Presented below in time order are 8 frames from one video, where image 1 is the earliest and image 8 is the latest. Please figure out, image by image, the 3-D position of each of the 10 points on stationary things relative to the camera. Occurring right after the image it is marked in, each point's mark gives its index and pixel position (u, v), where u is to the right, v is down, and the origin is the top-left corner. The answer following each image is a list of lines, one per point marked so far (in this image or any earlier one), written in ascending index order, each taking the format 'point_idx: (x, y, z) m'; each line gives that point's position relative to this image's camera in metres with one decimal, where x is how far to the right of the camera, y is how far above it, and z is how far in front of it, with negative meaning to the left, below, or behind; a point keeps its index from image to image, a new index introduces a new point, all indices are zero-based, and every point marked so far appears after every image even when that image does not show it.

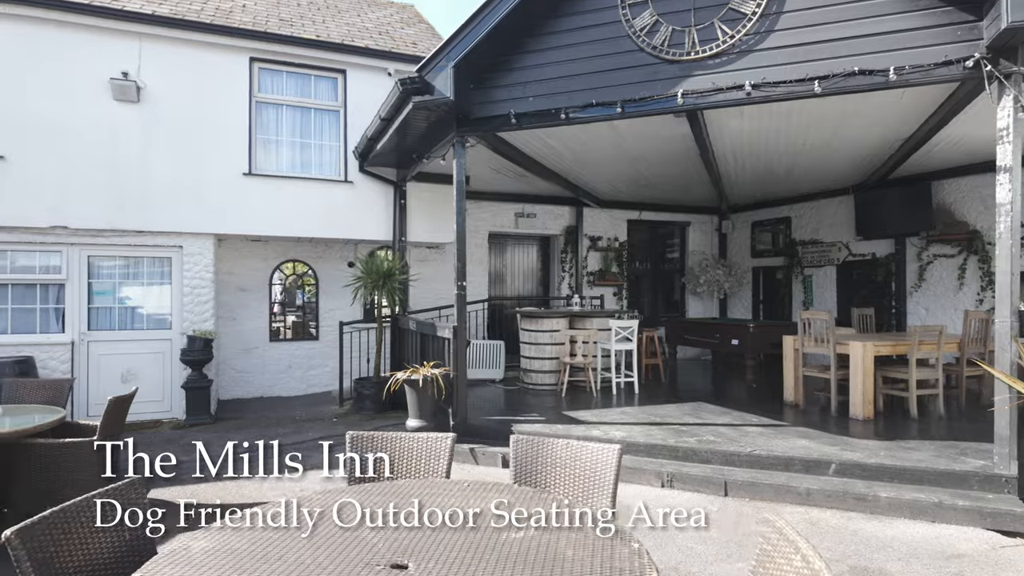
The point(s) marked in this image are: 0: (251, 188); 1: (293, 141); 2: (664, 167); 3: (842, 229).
0: (-3.2, +1.2, +7.3) m
1: (-2.8, +1.9, +7.6) m
2: (+2.0, +1.6, +7.7) m
3: (+5.2, +0.9, +9.3) m
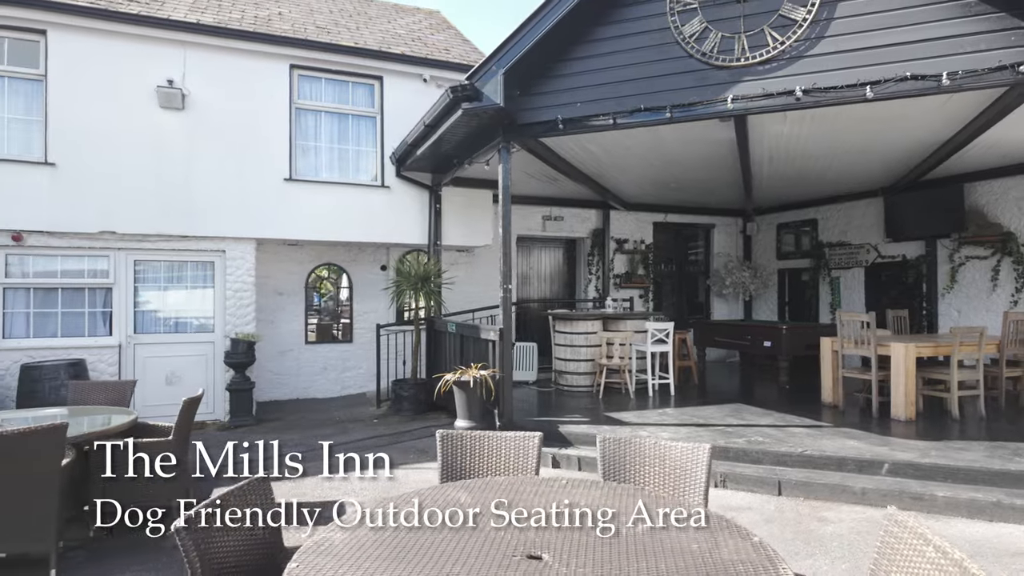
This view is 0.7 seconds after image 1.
0: (-2.8, +1.2, +7.4) m
1: (-2.4, +1.9, +7.8) m
2: (+2.5, +1.6, +7.8) m
3: (+5.7, +0.9, +9.3) m
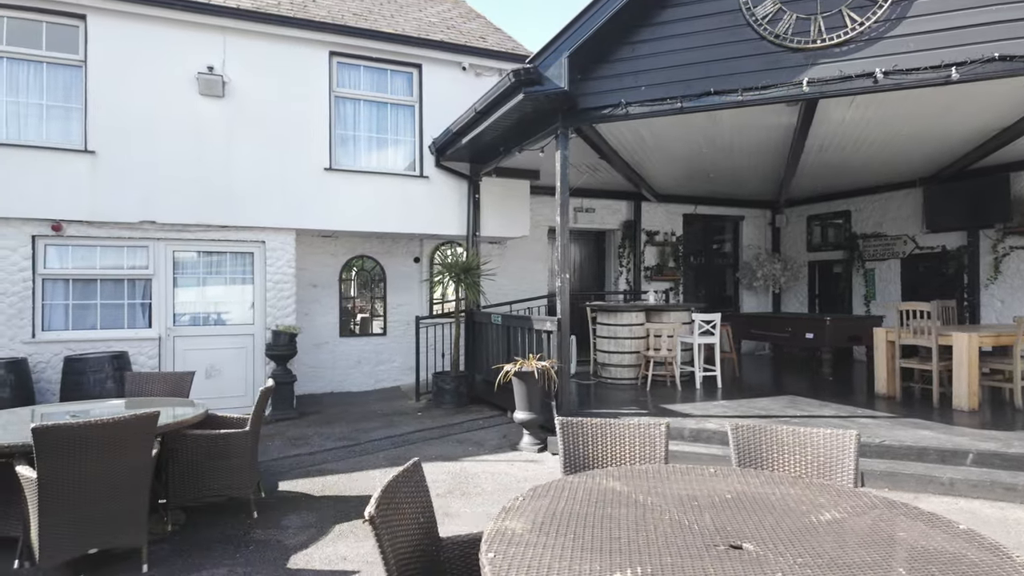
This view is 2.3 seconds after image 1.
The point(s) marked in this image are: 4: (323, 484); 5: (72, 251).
0: (-2.3, +1.3, +7.3) m
1: (-1.8, +2.0, +7.6) m
2: (+3.0, +1.7, +7.7) m
3: (+6.2, +1.0, +9.2) m
4: (-1.5, -1.5, +4.5) m
5: (-4.8, +0.4, +6.4) m
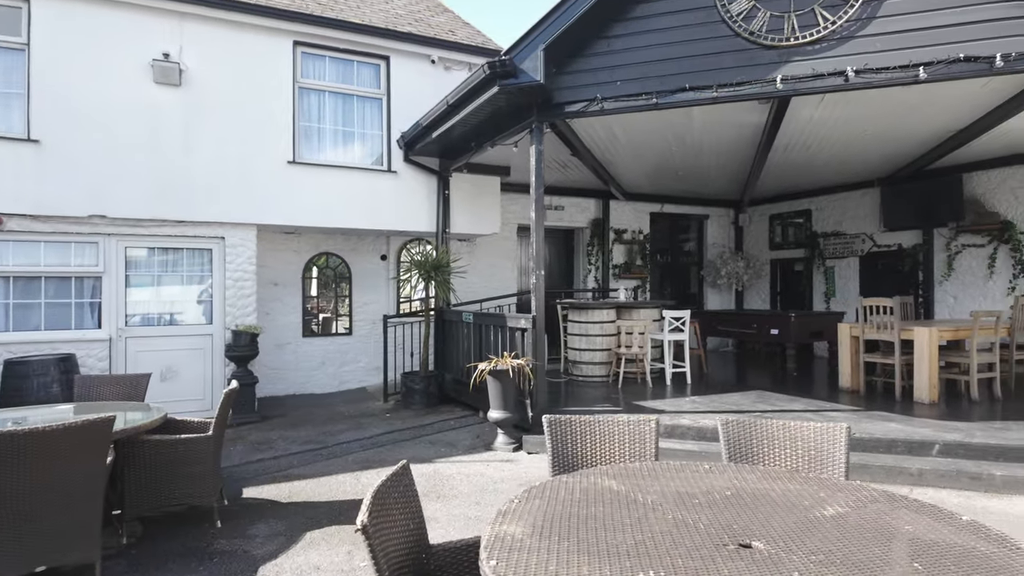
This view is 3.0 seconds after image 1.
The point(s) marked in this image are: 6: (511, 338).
0: (-2.6, +1.3, +7.0) m
1: (-2.2, +2.0, +7.4) m
2: (+2.6, +1.8, +7.8) m
3: (+5.7, +1.1, +9.5) m
4: (-1.6, -1.5, +4.3) m
5: (-5.1, +0.4, +6.0) m
6: (0.0, -0.5, +5.9) m
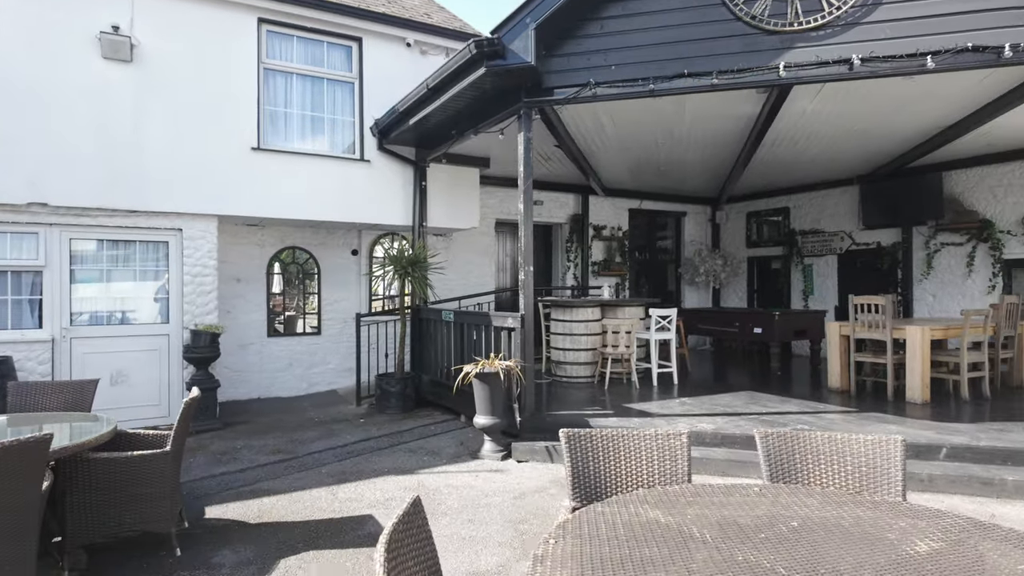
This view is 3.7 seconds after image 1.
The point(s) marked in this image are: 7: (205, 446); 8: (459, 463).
0: (-2.8, +1.4, +6.5) m
1: (-2.4, +2.0, +6.9) m
2: (+2.4, +1.8, +7.6) m
3: (+5.4, +1.1, +9.5) m
4: (-1.7, -1.5, +3.9) m
5: (-5.2, +0.5, +5.3) m
6: (-0.1, -0.5, +5.5) m
7: (-2.8, -1.5, +5.4) m
8: (-0.4, -1.4, +4.8) m
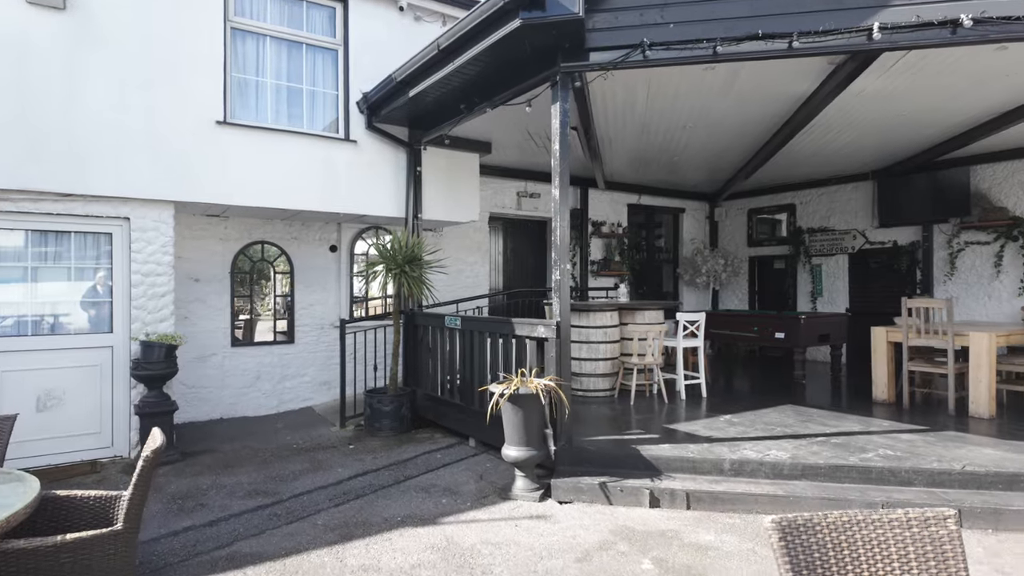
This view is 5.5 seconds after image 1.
0: (-2.7, +1.3, +5.4) m
1: (-2.3, +2.0, +5.8) m
2: (+2.4, +1.8, +6.9) m
3: (+5.3, +1.1, +9.0) m
4: (-1.3, -1.5, +2.9) m
5: (-5.0, +0.4, +4.1) m
6: (+0.1, -0.5, +4.7) m
7: (-2.6, -1.5, +4.4) m
8: (-0.2, -1.4, +3.9) m
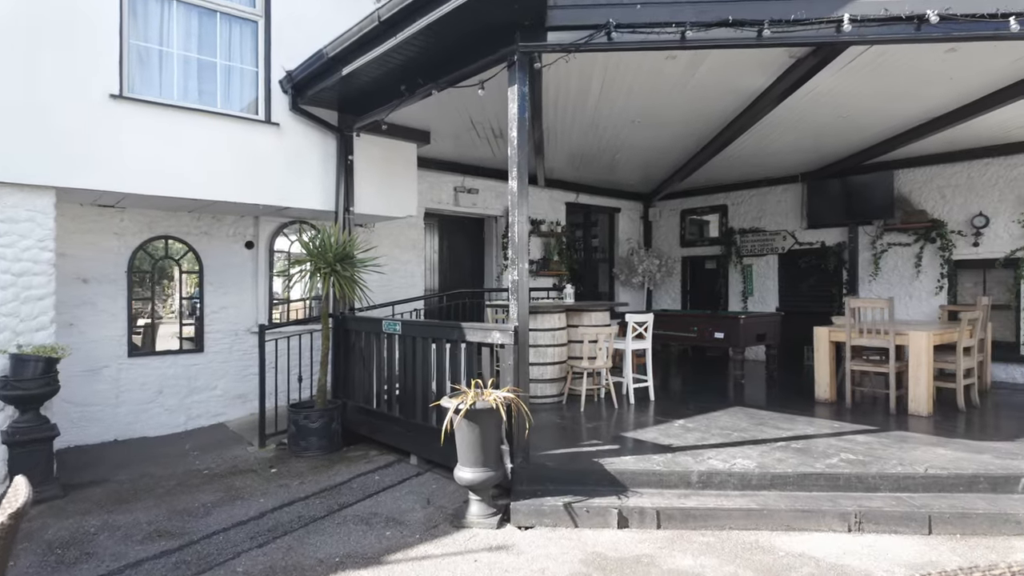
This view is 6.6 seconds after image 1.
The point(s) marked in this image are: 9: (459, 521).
0: (-3.1, +1.3, +4.6) m
1: (-2.8, +2.0, +5.1) m
2: (+1.7, +1.8, +6.7) m
3: (+4.3, +1.1, +9.2) m
4: (-1.5, -1.5, +2.3) m
5: (-5.2, +0.4, +3.0) m
6: (-0.3, -0.5, +4.2) m
7: (-2.9, -1.5, +3.6) m
8: (-0.4, -1.5, +3.4) m
9: (-0.3, -1.4, +3.6) m
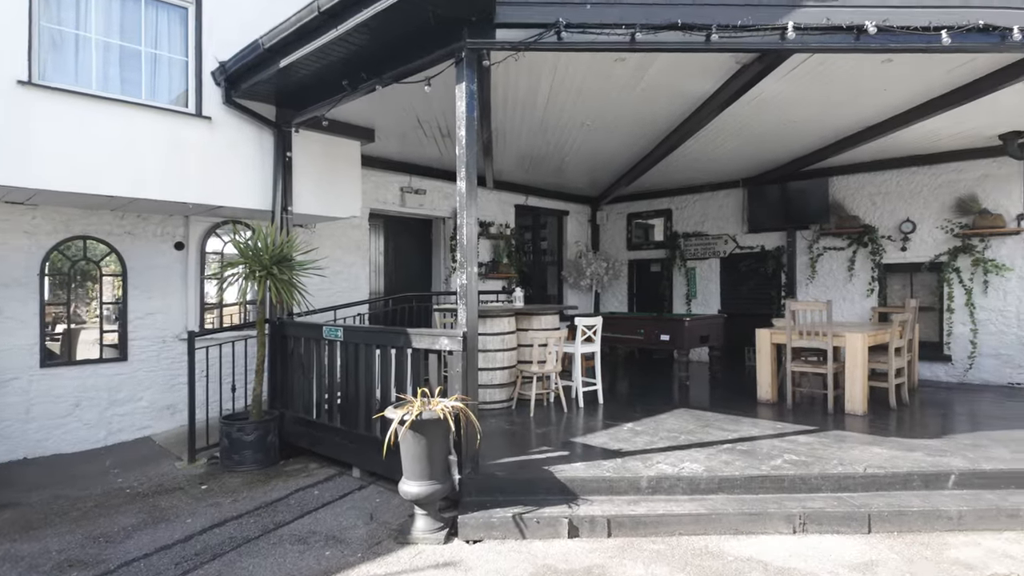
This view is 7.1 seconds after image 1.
0: (-3.5, +1.3, +4.2) m
1: (-3.2, +2.0, +4.7) m
2: (+1.1, +1.7, +6.7) m
3: (+3.5, +1.1, +9.4) m
4: (-1.7, -1.5, +2.1) m
5: (-5.5, +0.4, +2.4) m
6: (-0.7, -0.5, +4.1) m
7: (-3.2, -1.5, +3.2) m
8: (-0.7, -1.5, +3.3) m
9: (-0.6, -1.5, +3.5) m
